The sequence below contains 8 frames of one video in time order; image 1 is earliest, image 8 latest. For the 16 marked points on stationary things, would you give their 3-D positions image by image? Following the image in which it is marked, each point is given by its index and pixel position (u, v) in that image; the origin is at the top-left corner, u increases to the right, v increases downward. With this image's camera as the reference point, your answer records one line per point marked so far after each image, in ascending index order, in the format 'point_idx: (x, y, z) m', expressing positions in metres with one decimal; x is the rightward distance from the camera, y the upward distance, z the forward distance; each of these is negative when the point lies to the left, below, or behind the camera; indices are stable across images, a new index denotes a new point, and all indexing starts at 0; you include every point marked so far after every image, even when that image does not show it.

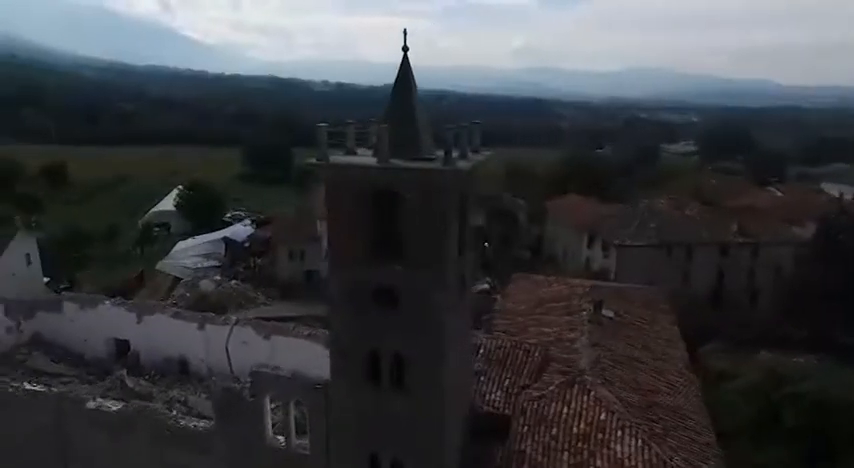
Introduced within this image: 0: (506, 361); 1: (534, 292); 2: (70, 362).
0: (+1.8, -2.9, +12.6) m
1: (+3.6, -2.0, +18.5) m
2: (-13.0, -4.6, +19.9) m
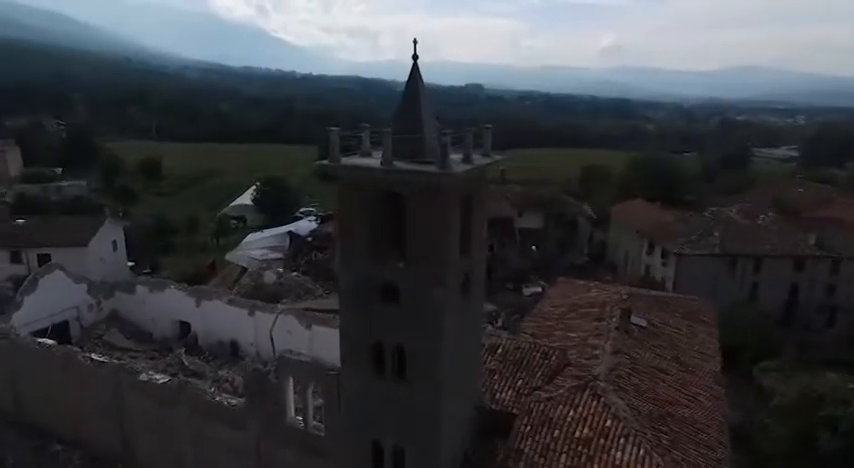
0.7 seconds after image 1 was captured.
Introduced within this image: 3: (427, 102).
0: (+2.2, -3.0, +12.8) m
1: (+4.8, -2.1, +18.4) m
2: (-11.5, -4.2, +22.0) m
3: (-0.2, +2.4, +9.8) m
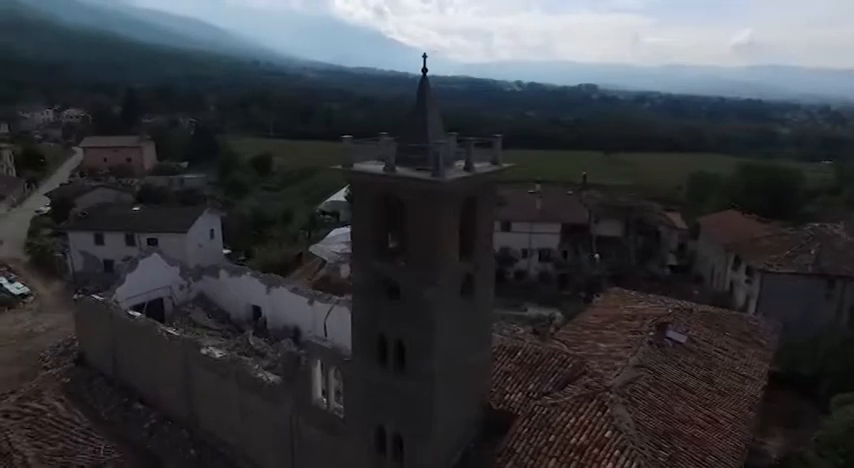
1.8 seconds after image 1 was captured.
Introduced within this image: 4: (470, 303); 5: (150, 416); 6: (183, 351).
0: (+2.6, -3.1, +13.0) m
1: (+6.2, -2.4, +18.0) m
2: (-9.3, -3.8, +24.5) m
3: (0.0, +2.4, +10.4) m
4: (+0.8, -1.4, +10.9) m
5: (-9.4, -6.1, +18.6) m
6: (-7.7, -3.7, +17.3) m
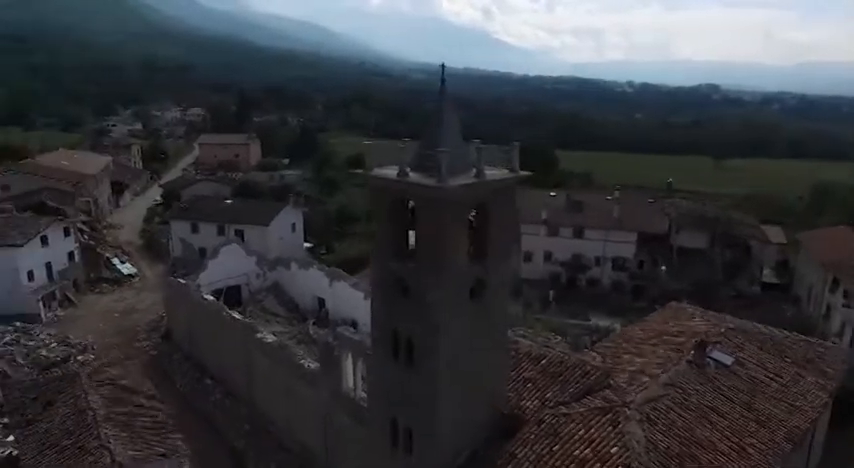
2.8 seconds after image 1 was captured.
0: (+3.1, -3.3, +12.9) m
1: (+7.5, -2.8, +17.2) m
2: (-6.7, -3.5, +26.2) m
3: (+0.4, +2.3, +10.8) m
4: (+1.1, -1.5, +11.2) m
5: (-7.9, -5.8, +20.4) m
6: (-6.3, -3.4, +18.9) m
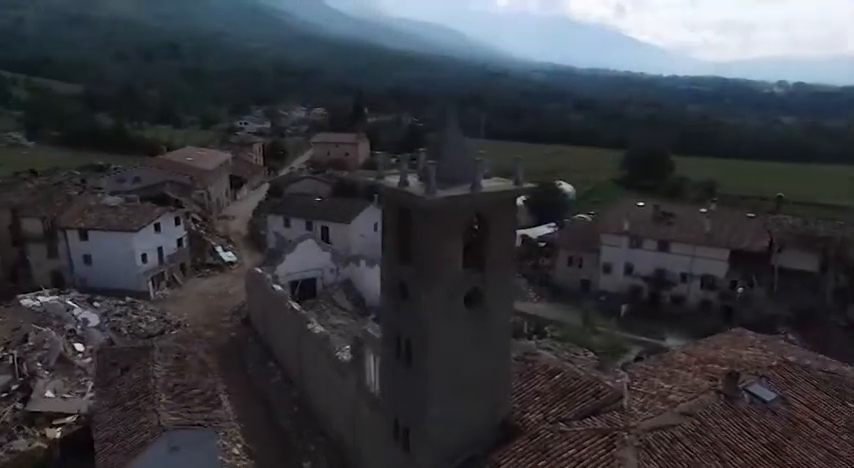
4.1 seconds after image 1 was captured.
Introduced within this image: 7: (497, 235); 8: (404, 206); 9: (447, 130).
0: (+3.3, -3.7, +12.7) m
1: (+8.5, -3.4, +16.0) m
2: (-3.7, -3.4, +27.7) m
3: (+0.5, +2.1, +11.2) m
4: (+1.0, -1.7, +11.4) m
5: (-6.1, -5.7, +22.2) m
6: (-4.8, -3.3, +20.4) m
7: (+1.4, 0.0, +11.2) m
8: (-0.5, +0.6, +10.9) m
9: (+0.4, +2.1, +11.2) m
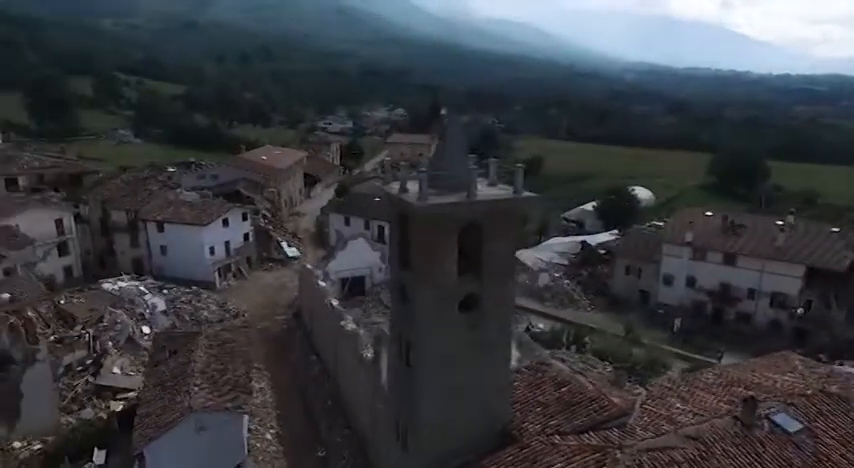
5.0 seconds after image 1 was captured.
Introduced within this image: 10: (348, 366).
0: (+3.3, -3.9, +12.5) m
1: (+8.9, -3.8, +15.1) m
2: (-1.4, -3.5, +28.3) m
3: (+0.5, +2.0, +11.4) m
4: (+1.0, -1.9, +11.5) m
5: (-4.7, -5.6, +23.3) m
6: (-3.6, -3.3, +21.3) m
7: (+1.4, -0.2, +11.3) m
8: (-0.5, +0.5, +11.3) m
9: (+0.4, +2.0, +11.4) m
10: (-2.7, -4.7, +19.5) m
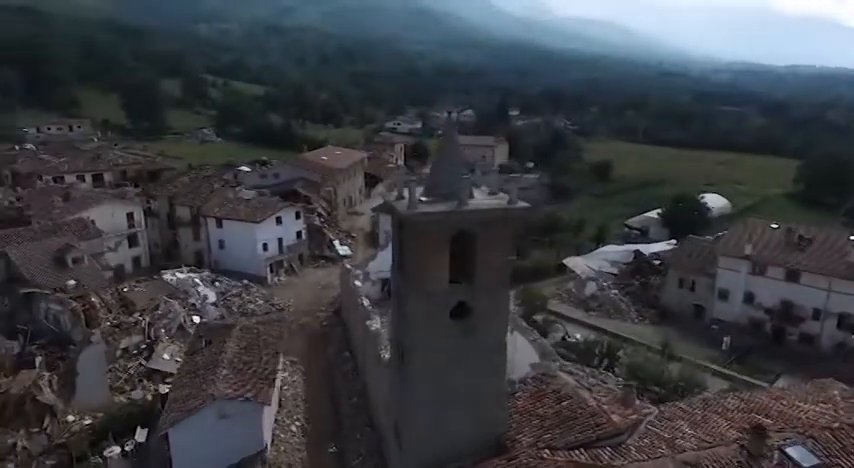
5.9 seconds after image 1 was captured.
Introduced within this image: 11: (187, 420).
0: (+3.2, -4.2, +12.2) m
1: (+9.1, -4.3, +14.1) m
2: (+0.5, -3.7, +28.5) m
3: (+0.5, +1.8, +11.5) m
4: (+0.8, -2.1, +11.6) m
5: (-3.5, -5.6, +24.0) m
6: (-2.5, -3.4, +21.8) m
7: (+1.3, -0.4, +11.3) m
8: (-0.6, +0.3, +11.5) m
9: (+0.4, +1.8, +11.5) m
10: (-2.0, -4.8, +19.9) m
11: (-6.9, -5.3, +15.8) m
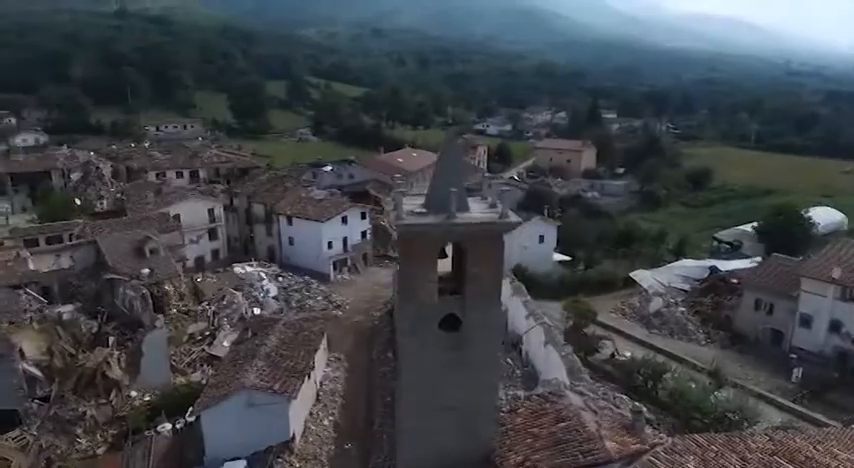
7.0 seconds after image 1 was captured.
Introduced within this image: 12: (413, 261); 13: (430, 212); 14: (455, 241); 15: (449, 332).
0: (+3.0, -4.5, +11.9) m
1: (+9.1, -4.9, +12.8) m
2: (+3.0, -4.0, +28.4) m
3: (+0.4, +1.5, +11.6) m
4: (+0.6, -2.3, +11.6) m
5: (-1.7, -5.8, +24.6) m
6: (-1.0, -3.6, +22.3) m
7: (+1.1, -0.7, +11.3) m
8: (-0.7, +0.1, +11.8) m
9: (+0.3, +1.6, +11.6) m
10: (-0.9, -5.0, +20.3) m
11: (-6.4, -5.3, +17.0) m
12: (-0.3, -0.6, +11.3) m
13: (+0.1, +0.4, +11.4) m
14: (+0.6, -0.2, +11.1) m
15: (+0.5, -2.1, +11.6) m
